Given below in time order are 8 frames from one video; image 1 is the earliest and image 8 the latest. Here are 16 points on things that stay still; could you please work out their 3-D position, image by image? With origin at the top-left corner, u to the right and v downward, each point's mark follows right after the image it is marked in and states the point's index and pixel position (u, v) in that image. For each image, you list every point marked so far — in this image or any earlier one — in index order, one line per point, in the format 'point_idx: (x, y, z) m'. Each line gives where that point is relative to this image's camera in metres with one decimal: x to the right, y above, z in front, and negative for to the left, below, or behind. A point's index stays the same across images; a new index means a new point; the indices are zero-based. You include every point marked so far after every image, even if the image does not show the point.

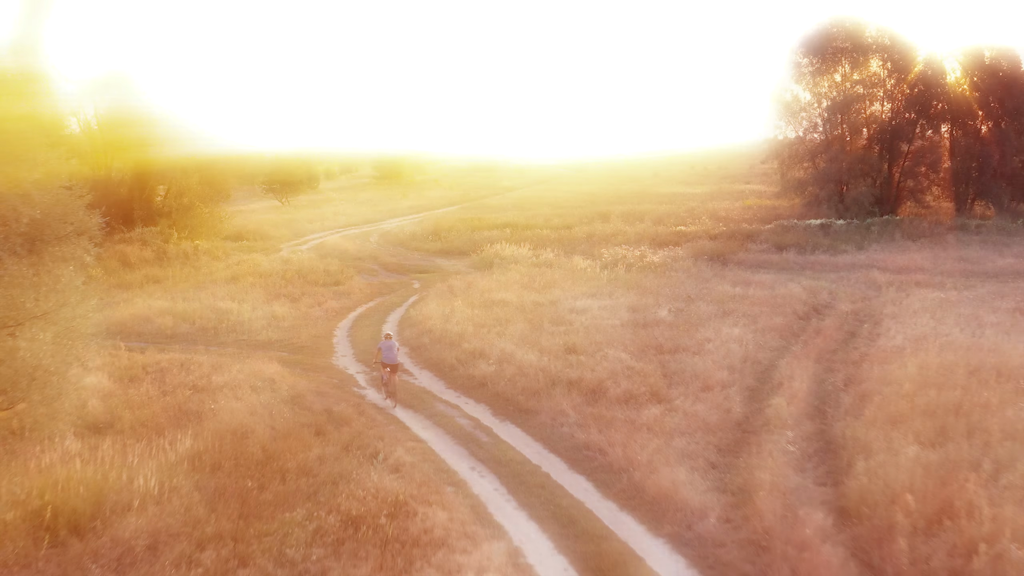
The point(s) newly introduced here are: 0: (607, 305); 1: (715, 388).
0: (+2.6, -0.5, +17.8) m
1: (+3.6, -1.8, +11.5) m
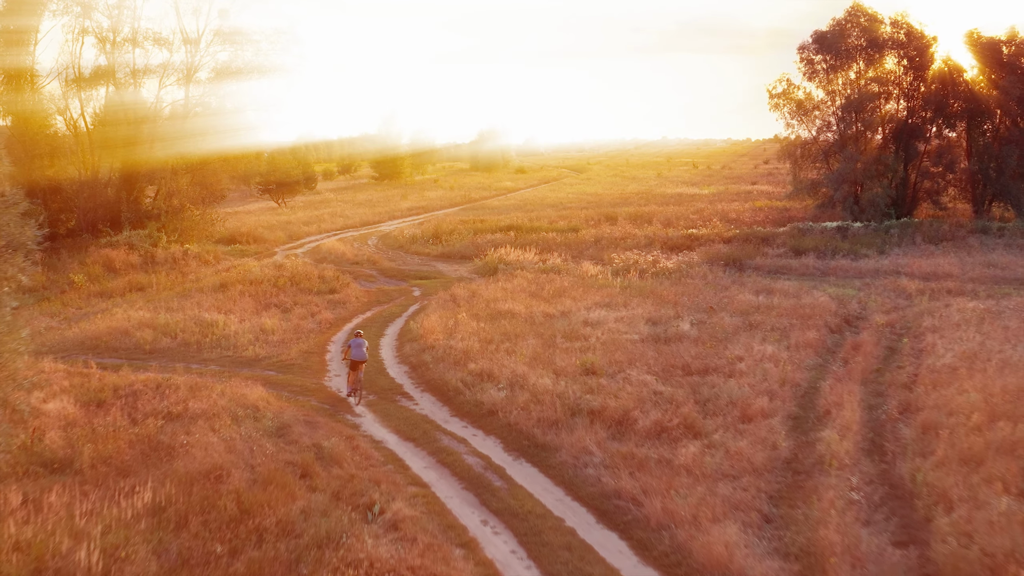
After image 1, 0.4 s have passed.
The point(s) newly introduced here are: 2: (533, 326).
0: (+2.8, -0.7, +16.5) m
1: (+3.8, -2.0, +10.2) m
2: (+0.5, -0.9, +15.3) m
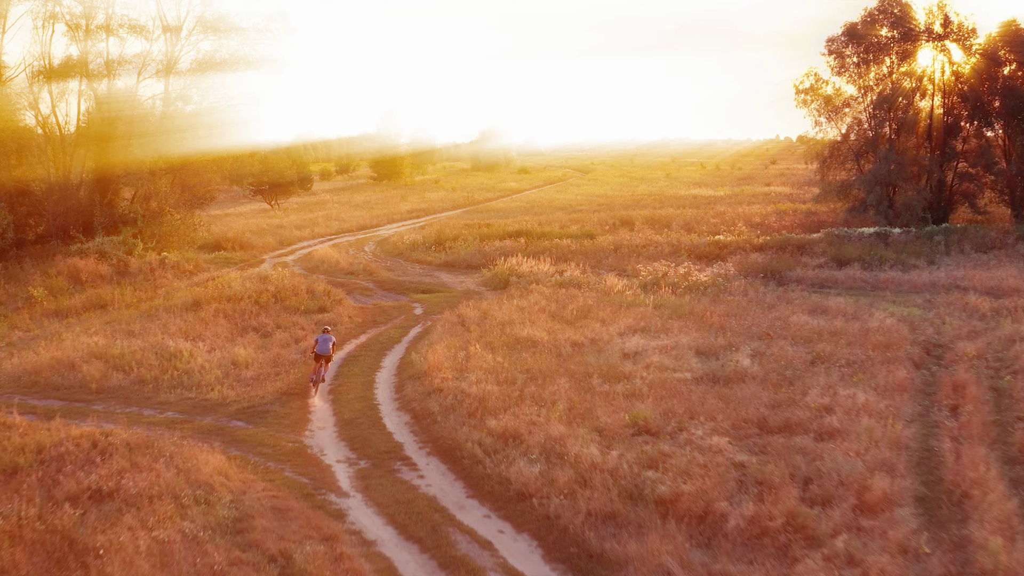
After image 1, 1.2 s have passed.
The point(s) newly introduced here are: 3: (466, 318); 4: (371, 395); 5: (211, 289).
0: (+3.2, -1.2, +13.8) m
1: (+4.2, -2.6, +7.5) m
2: (+1.0, -1.4, +12.7) m
3: (-1.1, -0.7, +16.2) m
4: (-2.6, -2.0, +12.1) m
5: (-9.0, 0.0, +19.7) m
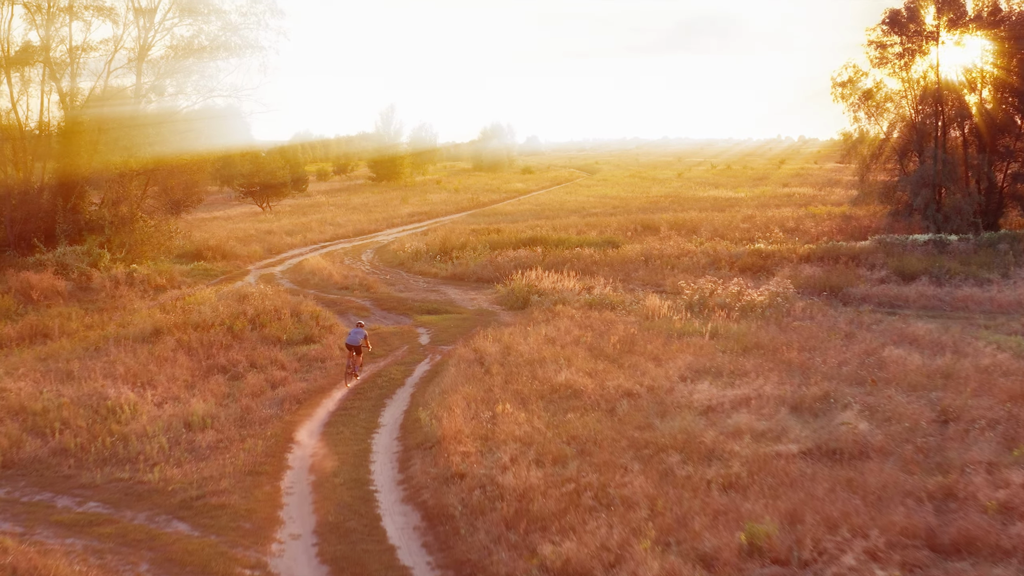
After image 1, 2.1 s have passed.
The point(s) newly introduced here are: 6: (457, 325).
0: (+3.8, -1.8, +10.7) m
1: (+4.8, -3.1, +4.4) m
2: (+1.6, -2.0, +9.6) m
3: (-0.5, -1.3, +13.1) m
4: (-2.0, -2.5, +9.0) m
5: (-8.4, -0.6, +16.5) m
6: (-1.4, -0.9, +17.0) m
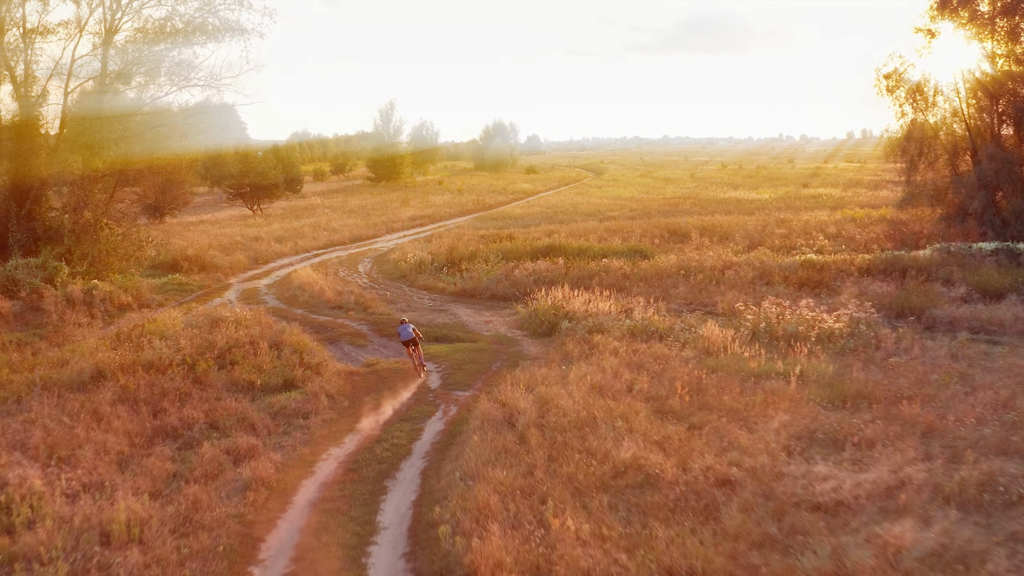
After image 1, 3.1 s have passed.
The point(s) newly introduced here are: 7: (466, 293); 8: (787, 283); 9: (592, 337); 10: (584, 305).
0: (+4.4, -2.4, +7.7) m
1: (+5.5, -3.7, +1.4) m
2: (+2.2, -2.6, +6.6) m
3: (+0.1, -1.9, +10.0) m
4: (-1.4, -3.1, +5.9) m
5: (-7.8, -1.2, +13.5) m
6: (-0.8, -1.5, +14.0) m
7: (-1.4, -0.2, +19.8) m
8: (+8.0, +0.2, +19.2) m
9: (+1.7, -1.0, +14.1) m
10: (+1.8, -0.5, +16.3) m
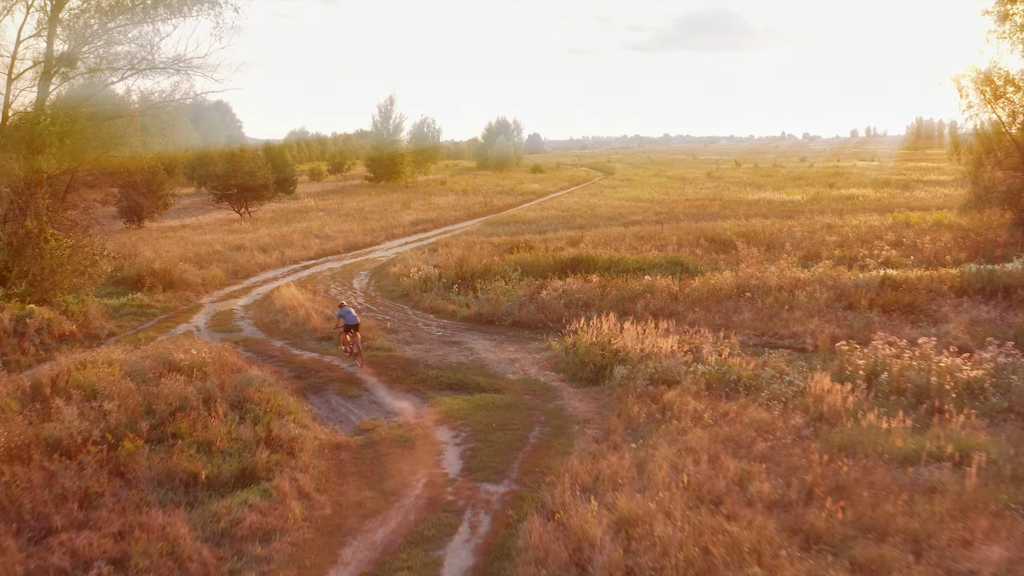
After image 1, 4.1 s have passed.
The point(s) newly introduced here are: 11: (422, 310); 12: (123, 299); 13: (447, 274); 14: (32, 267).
0: (+5.1, -3.0, +4.2) m
1: (+6.1, -4.3, -2.1) m
2: (+2.8, -3.2, +3.1) m
3: (+0.7, -2.5, +6.6) m
4: (-0.7, -3.8, +2.5) m
5: (-7.2, -1.8, +10.0) m
6: (-0.1, -2.1, +10.5) m
7: (-0.7, -0.8, +16.4) m
8: (+8.7, -0.5, +15.7) m
9: (+2.4, -1.7, +10.7) m
10: (+2.4, -1.1, +12.8) m
11: (-2.4, -0.6, +17.8) m
12: (-11.0, -0.3, +18.7) m
13: (-2.0, +0.4, +19.9) m
14: (-13.9, +0.7, +19.3) m
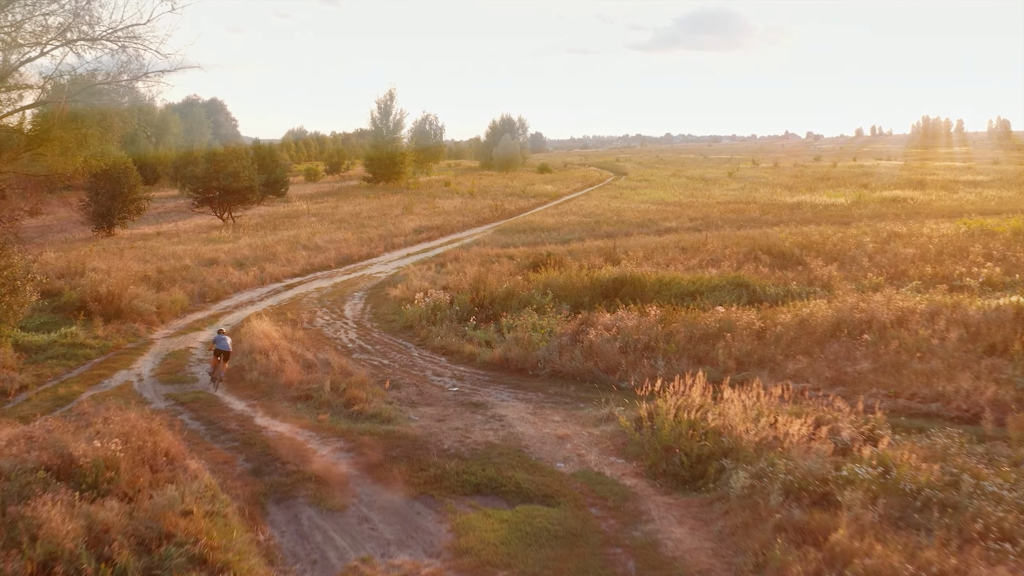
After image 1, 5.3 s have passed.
0: (+5.8, -3.7, +0.4) m
1: (+6.9, -5.1, -5.9) m
2: (+3.6, -3.9, -0.8) m
3: (+1.4, -3.2, +2.7) m
4: (0.0, -4.5, -1.4) m
5: (-6.5, -2.5, +6.1) m
6: (+0.6, -2.9, +6.6) m
7: (0.0, -1.5, +12.5) m
8: (+9.4, -1.2, +11.9) m
9: (+3.1, -2.4, +6.8) m
10: (+3.2, -1.8, +8.9) m
11: (-1.7, -1.3, +13.9) m
12: (-10.3, -1.0, +14.8) m
13: (-1.2, -0.3, +16.0) m
14: (-13.2, 0.0, +15.4) m
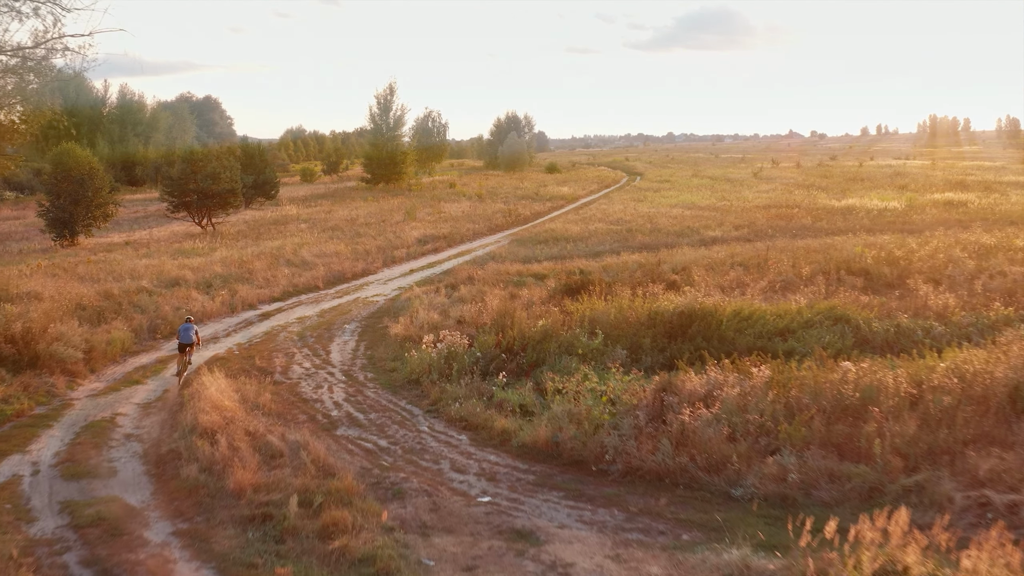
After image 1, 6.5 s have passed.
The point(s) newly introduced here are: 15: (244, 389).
0: (+6.5, -4.5, -3.5) m
1: (+7.6, -5.8, -9.8) m
2: (+4.3, -4.7, -4.6) m
3: (+2.1, -4.0, -1.1) m
4: (+0.7, -5.2, -5.2) m
5: (-5.8, -3.3, +2.3) m
6: (+1.3, -3.6, +2.8) m
7: (+0.7, -2.2, +8.7) m
8: (+10.1, -1.9, +8.0) m
9: (+3.8, -3.1, +3.0) m
10: (+3.9, -2.5, +5.1) m
11: (-1.0, -2.0, +10.1) m
12: (-9.6, -1.8, +11.0) m
13: (-0.5, -1.1, +12.2) m
14: (-12.5, -0.8, +11.6) m
15: (-4.5, -1.7, +11.1) m
